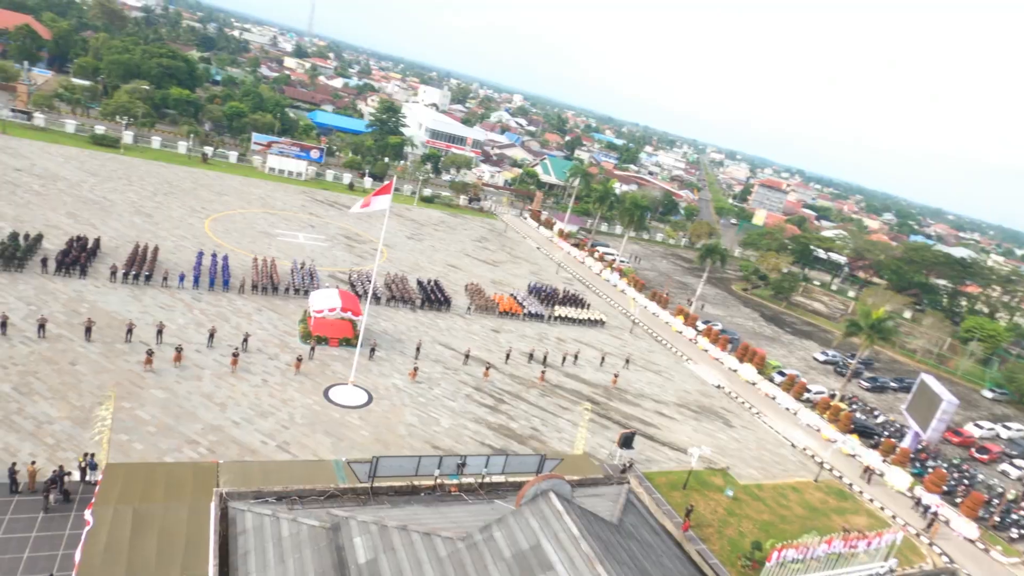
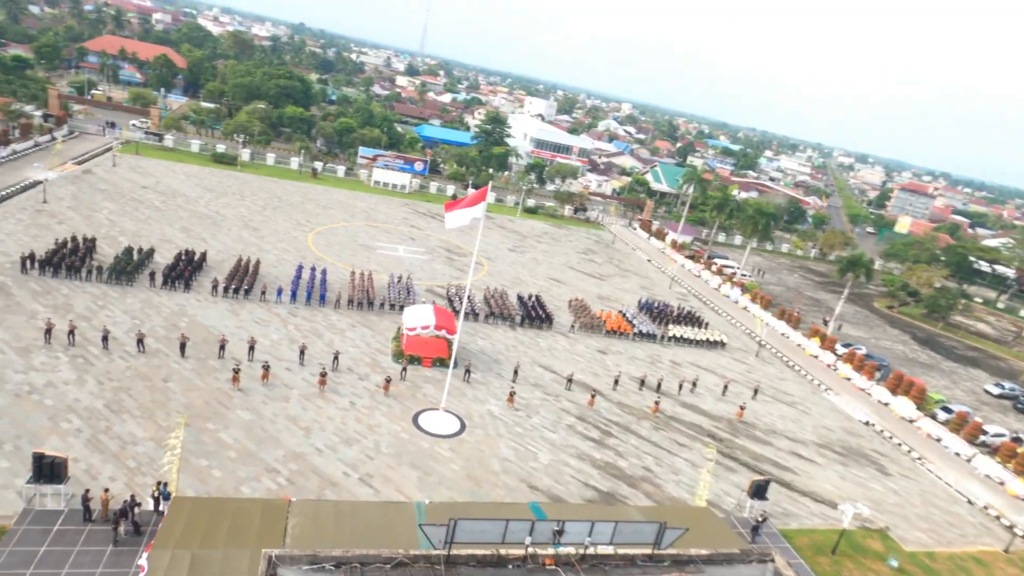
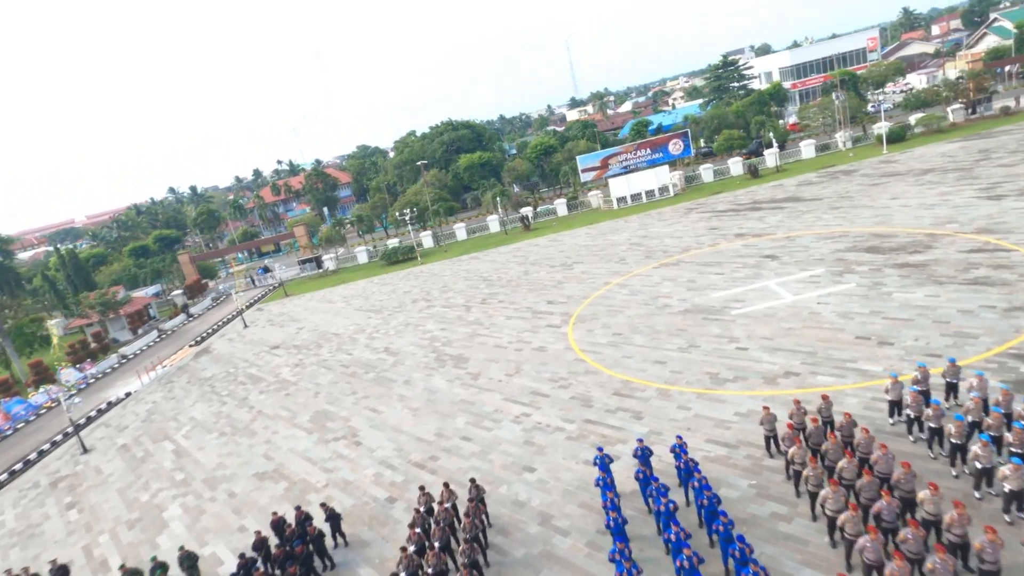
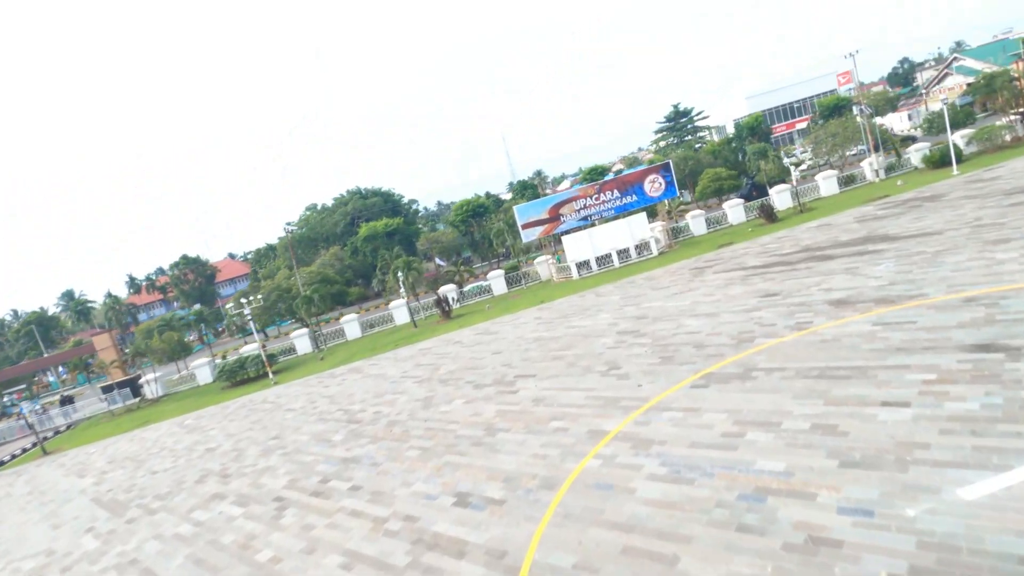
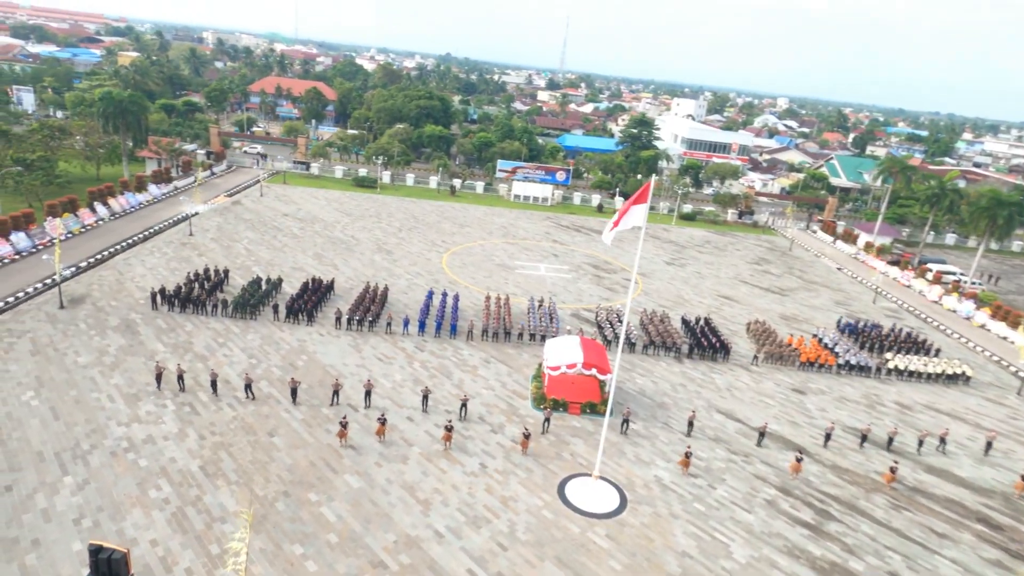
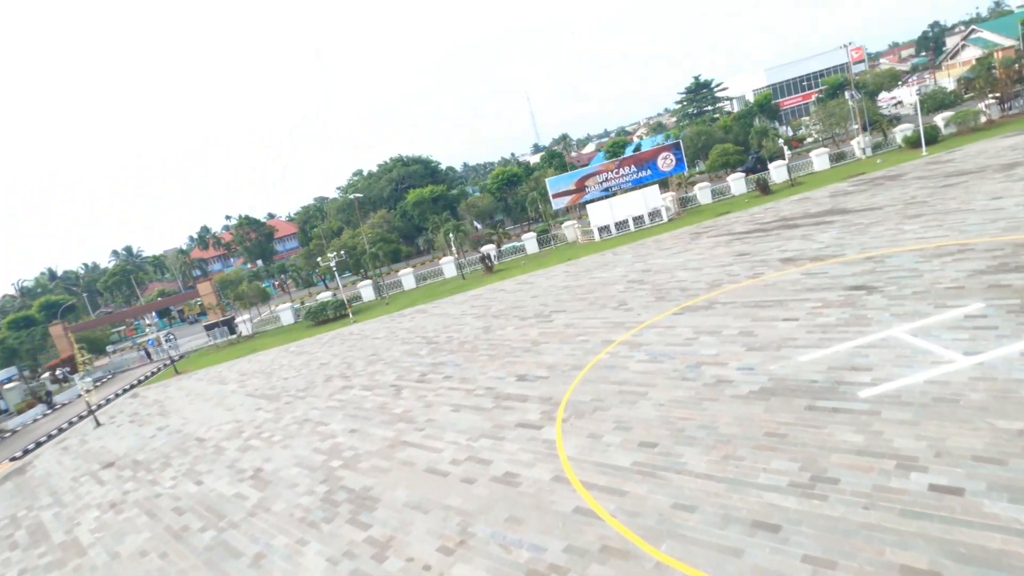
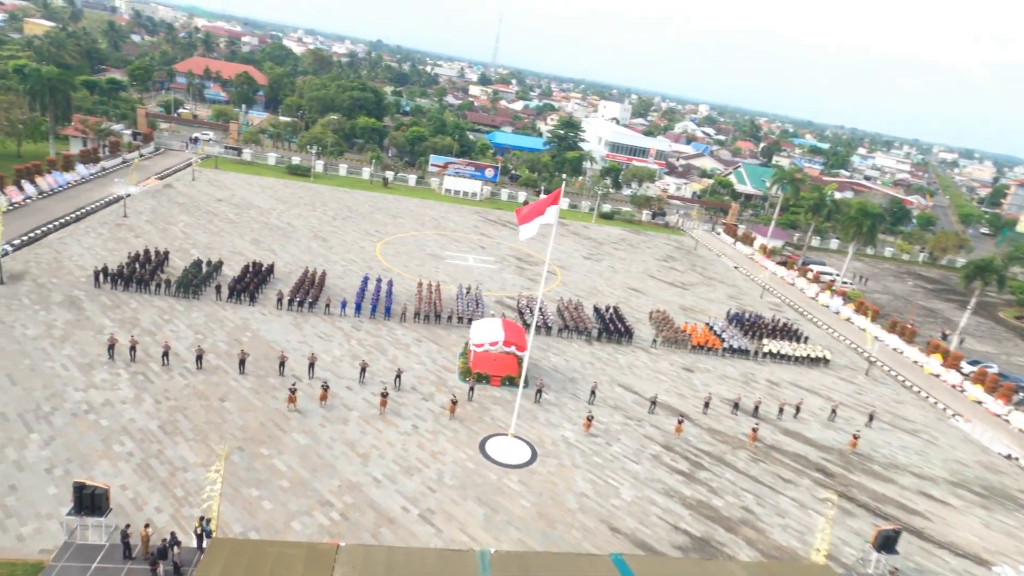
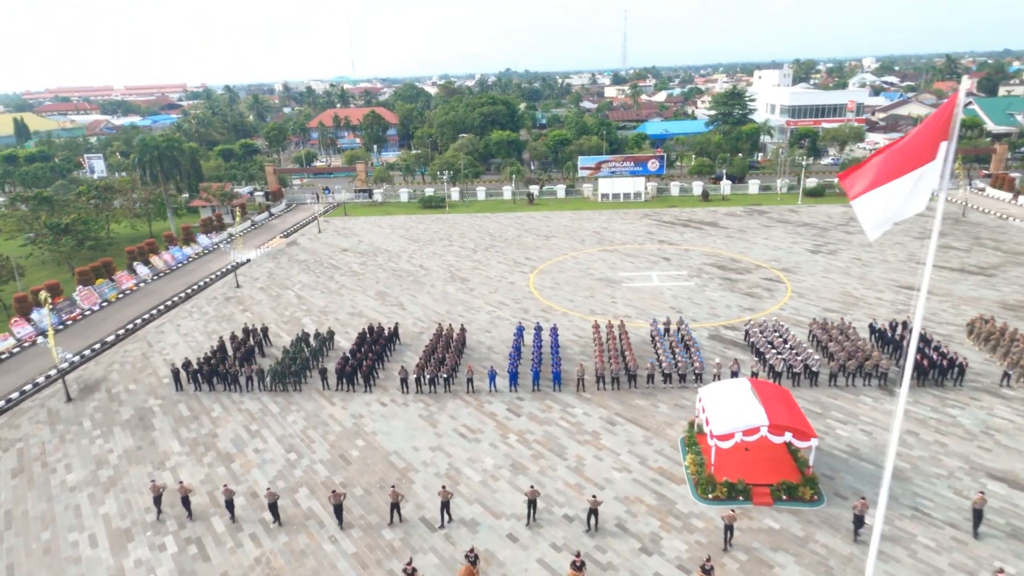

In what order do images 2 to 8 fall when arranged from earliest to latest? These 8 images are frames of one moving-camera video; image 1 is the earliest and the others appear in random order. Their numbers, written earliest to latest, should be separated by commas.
2, 7, 5, 8, 3, 6, 4
